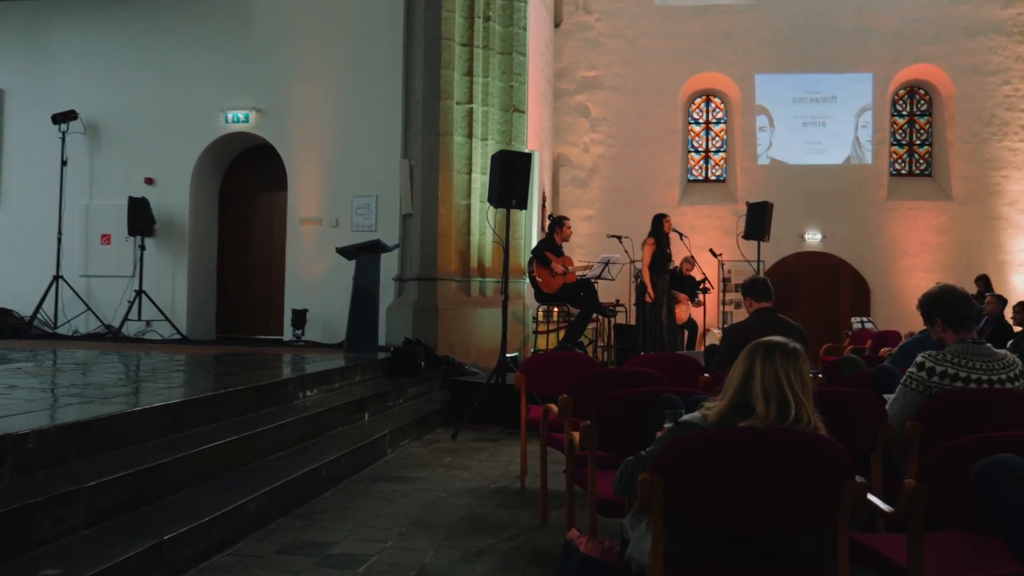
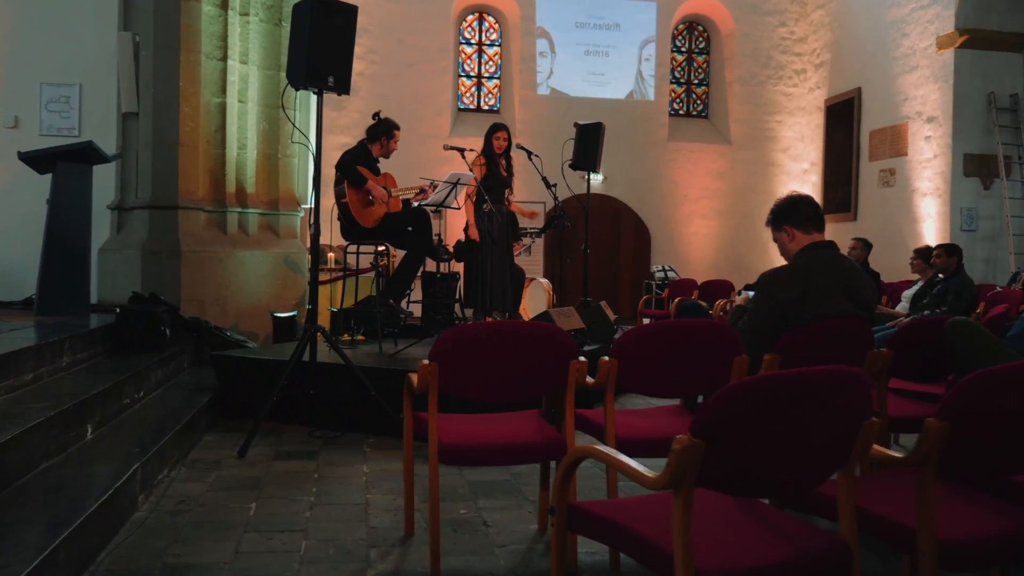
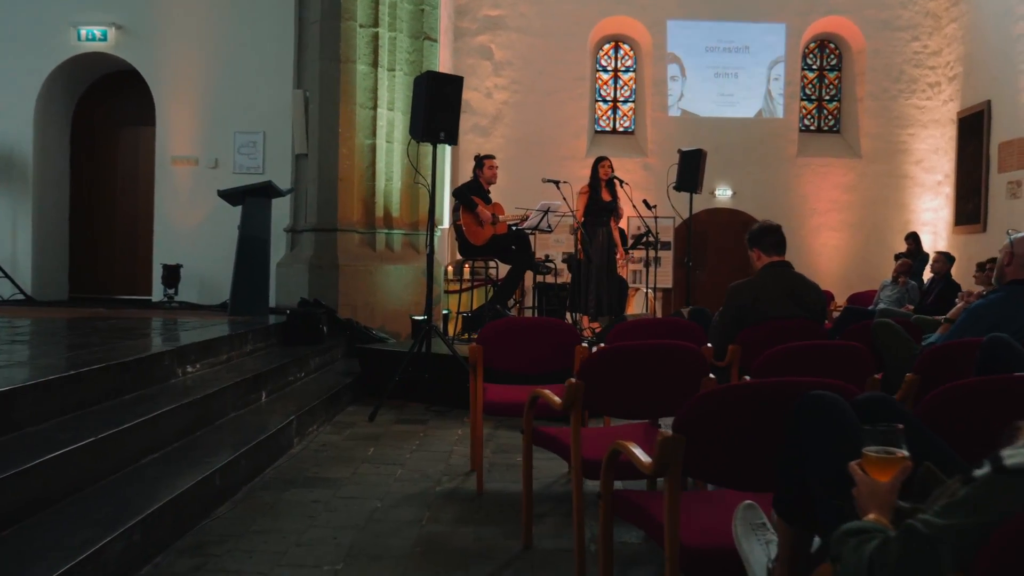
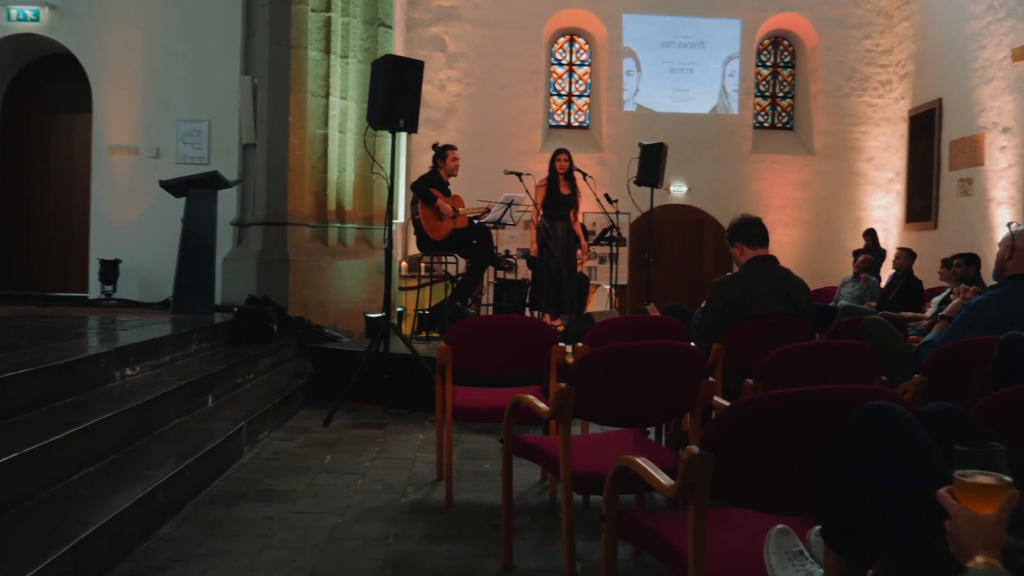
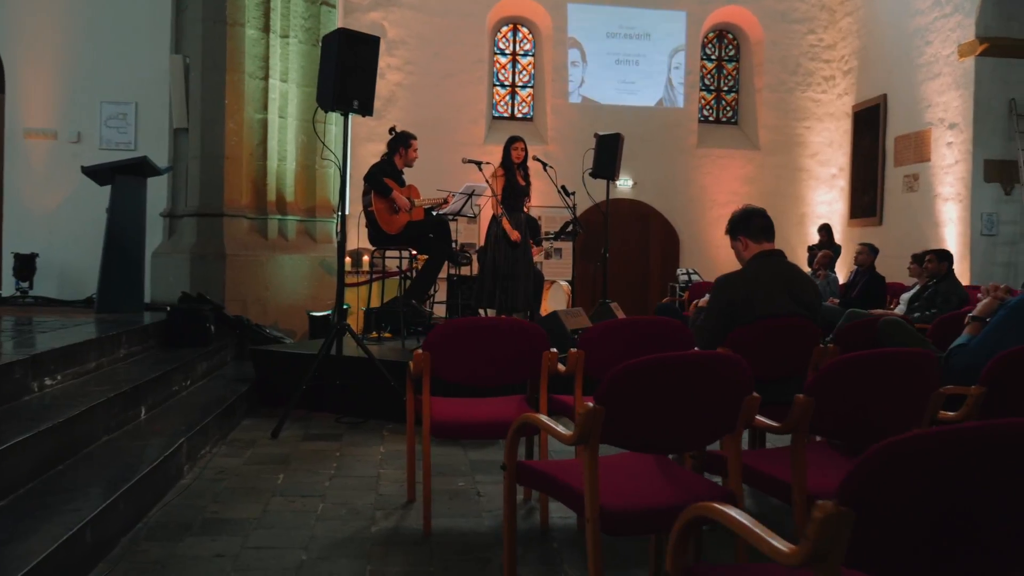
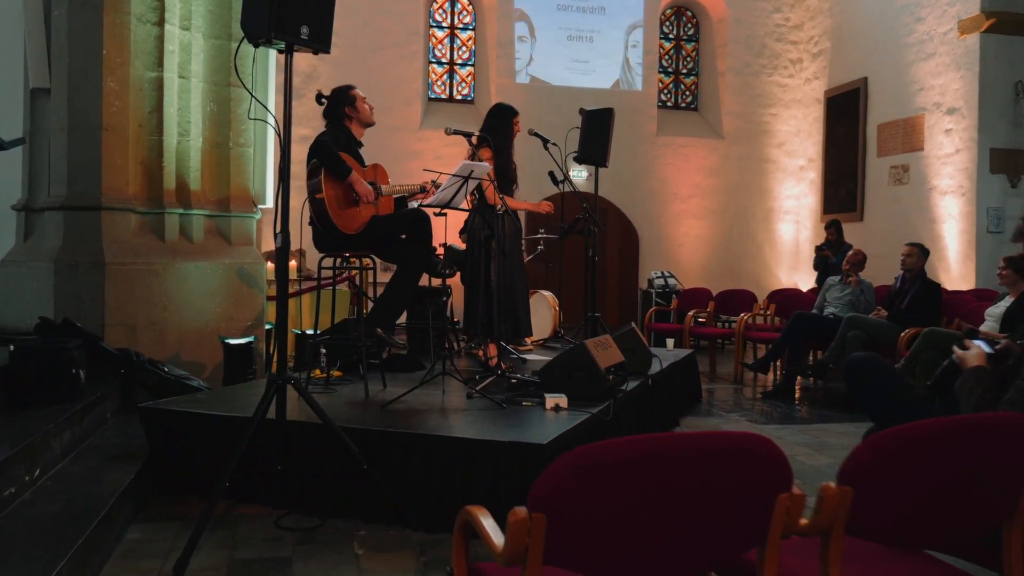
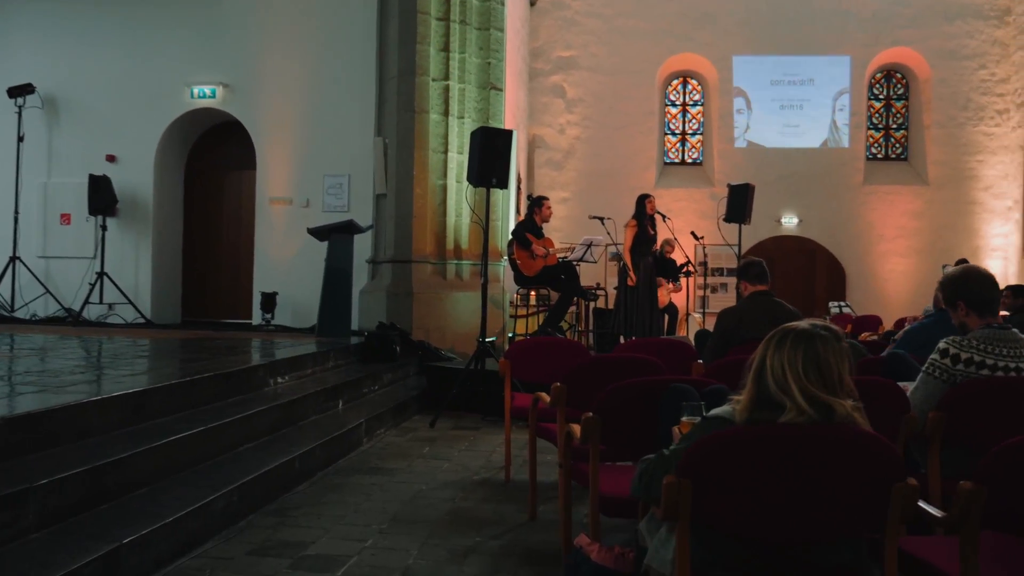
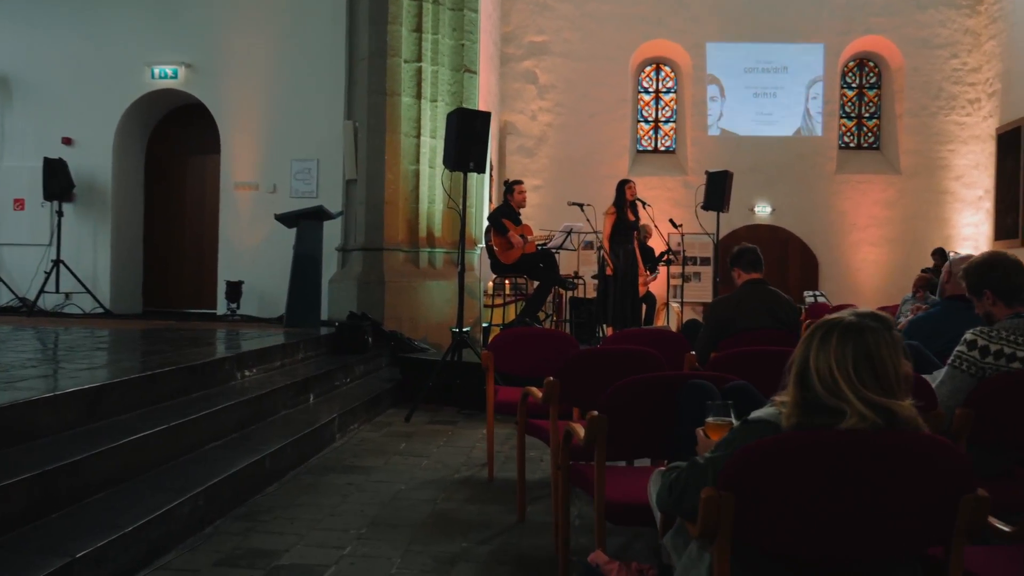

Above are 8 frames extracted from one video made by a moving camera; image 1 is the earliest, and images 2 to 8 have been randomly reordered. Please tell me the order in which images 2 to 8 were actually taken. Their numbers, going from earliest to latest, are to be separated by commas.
7, 8, 3, 4, 5, 2, 6
